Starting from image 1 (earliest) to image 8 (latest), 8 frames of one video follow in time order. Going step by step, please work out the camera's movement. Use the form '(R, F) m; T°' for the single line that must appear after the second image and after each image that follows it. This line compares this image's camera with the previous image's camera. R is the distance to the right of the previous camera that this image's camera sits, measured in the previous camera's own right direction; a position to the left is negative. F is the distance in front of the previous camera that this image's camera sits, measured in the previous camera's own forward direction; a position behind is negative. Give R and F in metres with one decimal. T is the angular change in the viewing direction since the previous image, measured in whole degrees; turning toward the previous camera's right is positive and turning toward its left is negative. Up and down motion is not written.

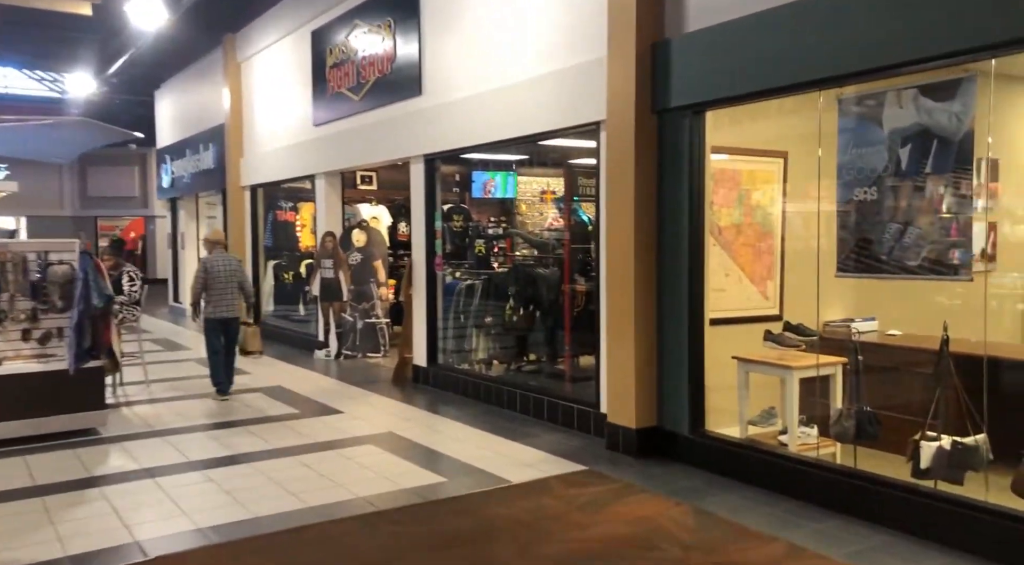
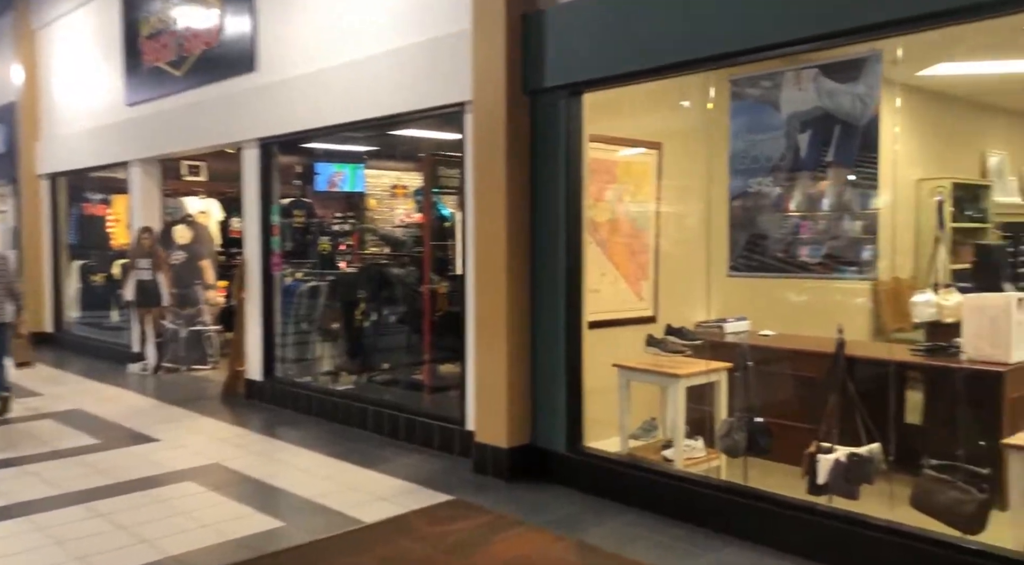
(-0.1, +0.6) m; +10°
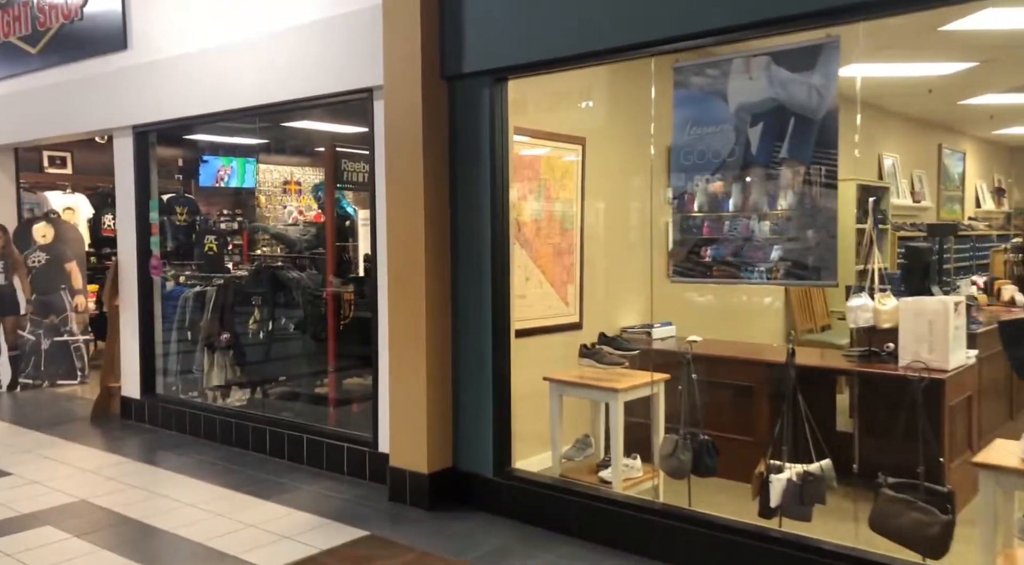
(-0.1, +0.4) m; +7°
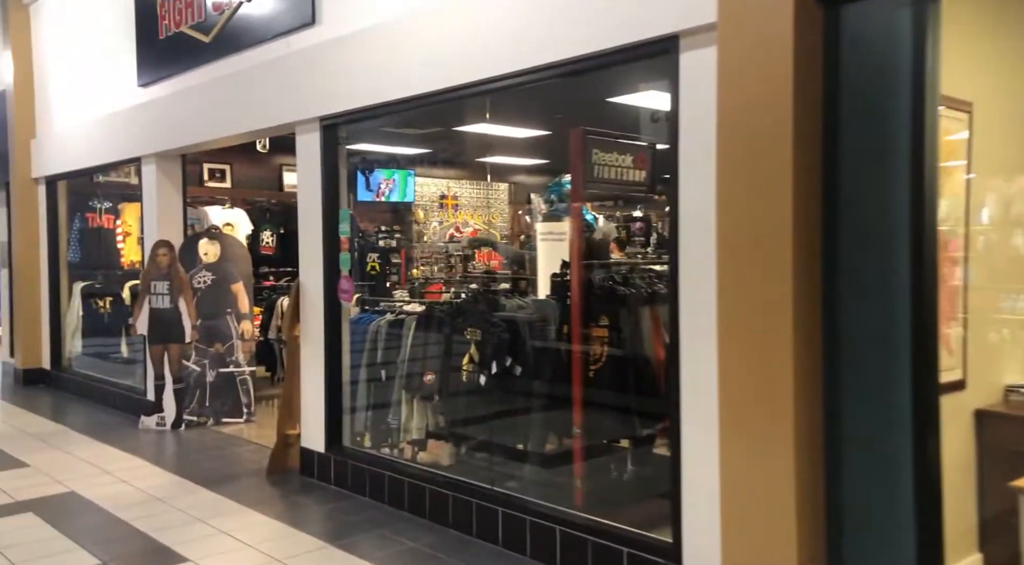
(-0.7, +1.3) m; -8°
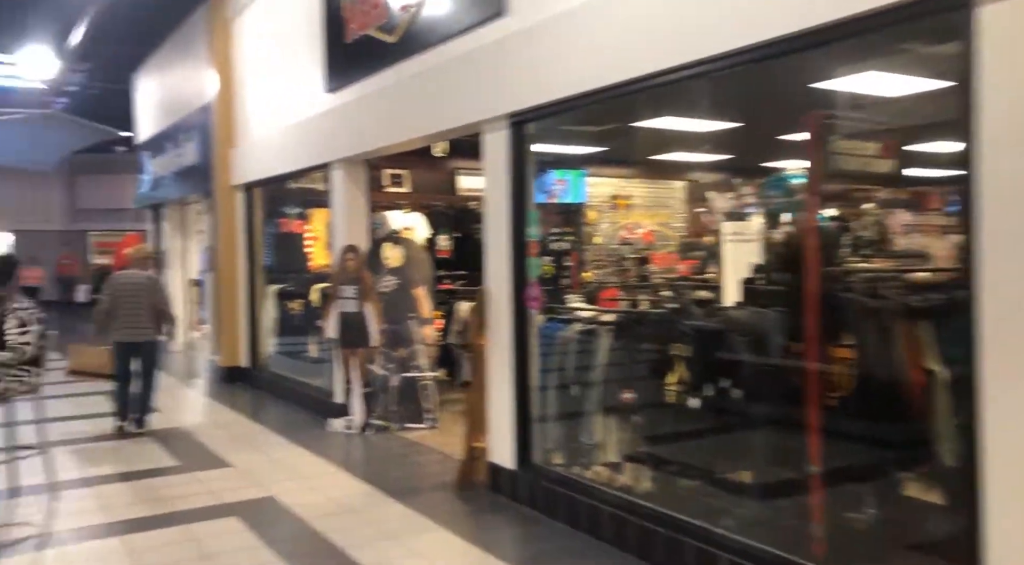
(-0.2, +0.4) m; -11°
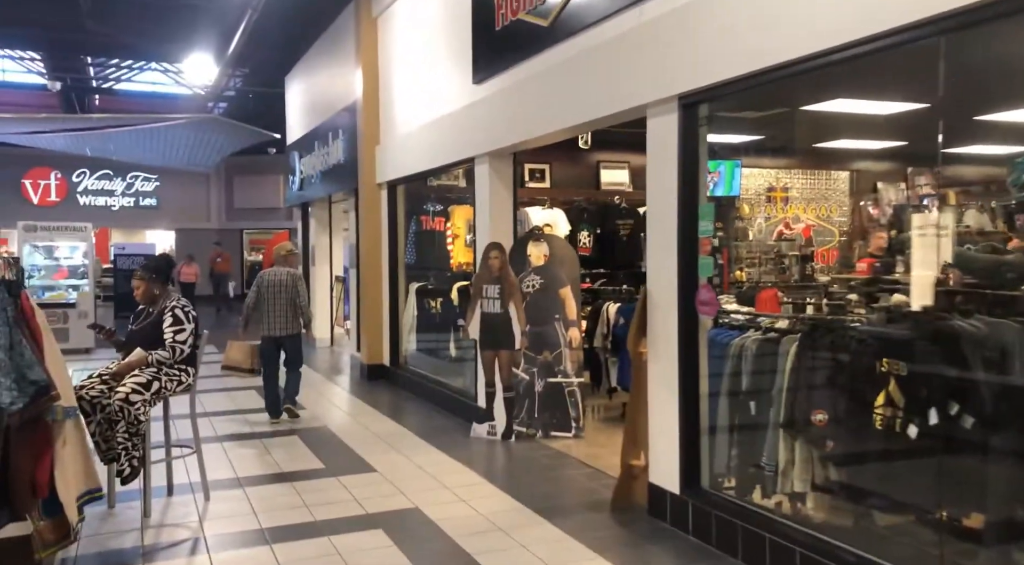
(-0.1, +0.5) m; -8°
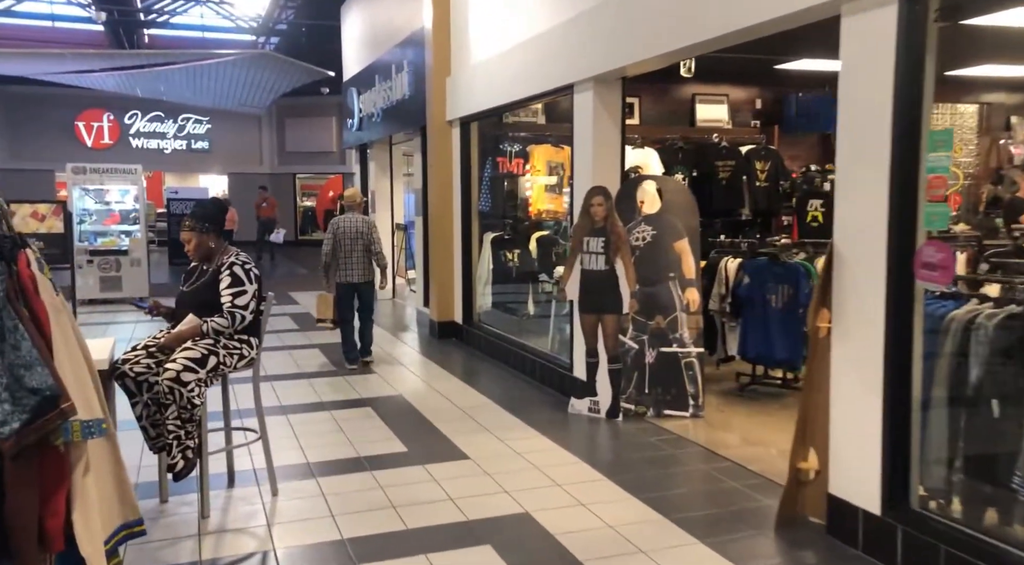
(-0.4, +1.0) m; -3°
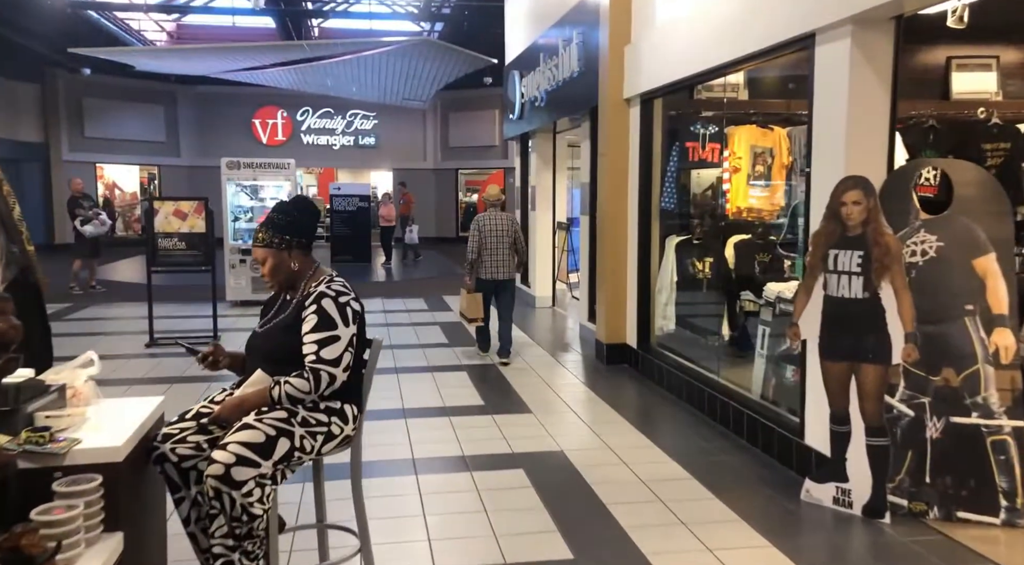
(-0.2, +1.7) m; -10°
